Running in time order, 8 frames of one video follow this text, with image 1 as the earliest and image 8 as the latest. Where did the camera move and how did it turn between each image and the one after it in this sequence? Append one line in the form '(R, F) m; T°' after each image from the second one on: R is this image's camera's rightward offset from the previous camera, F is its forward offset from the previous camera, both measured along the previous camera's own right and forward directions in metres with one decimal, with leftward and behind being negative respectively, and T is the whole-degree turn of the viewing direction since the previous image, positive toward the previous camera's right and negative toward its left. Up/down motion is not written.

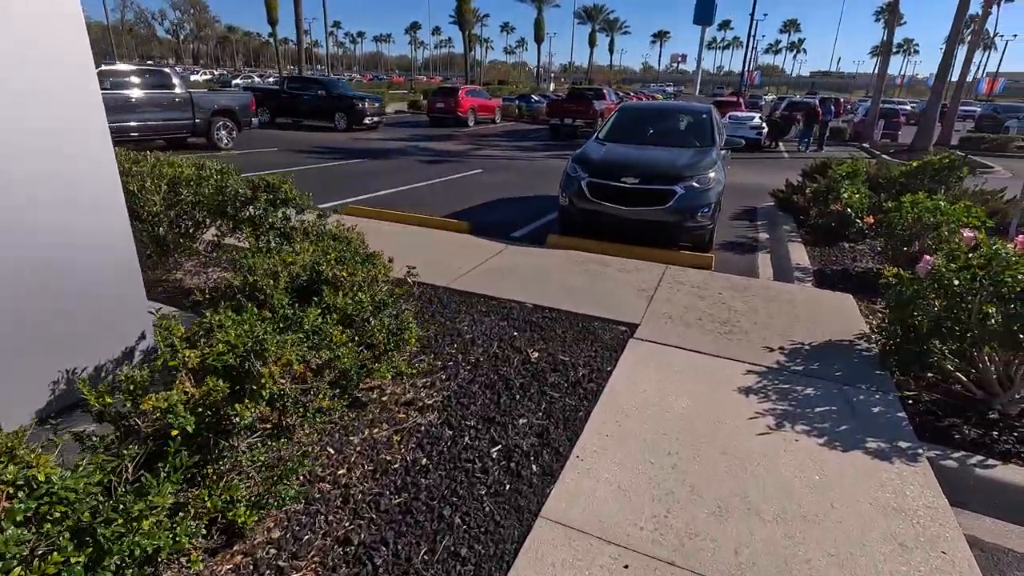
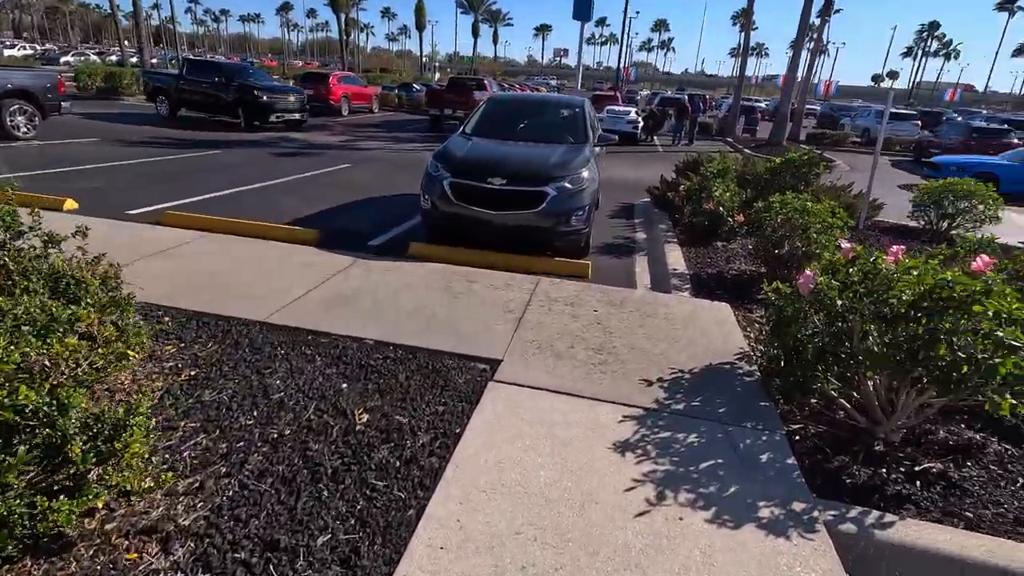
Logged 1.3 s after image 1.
(+0.4, +0.8) m; +11°
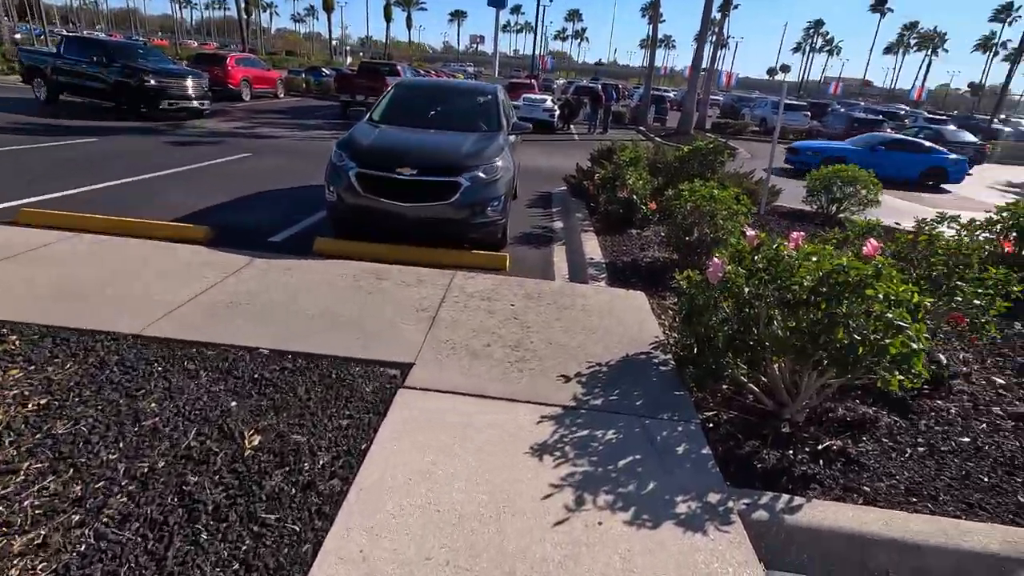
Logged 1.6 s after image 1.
(+0.1, +0.2) m; +8°
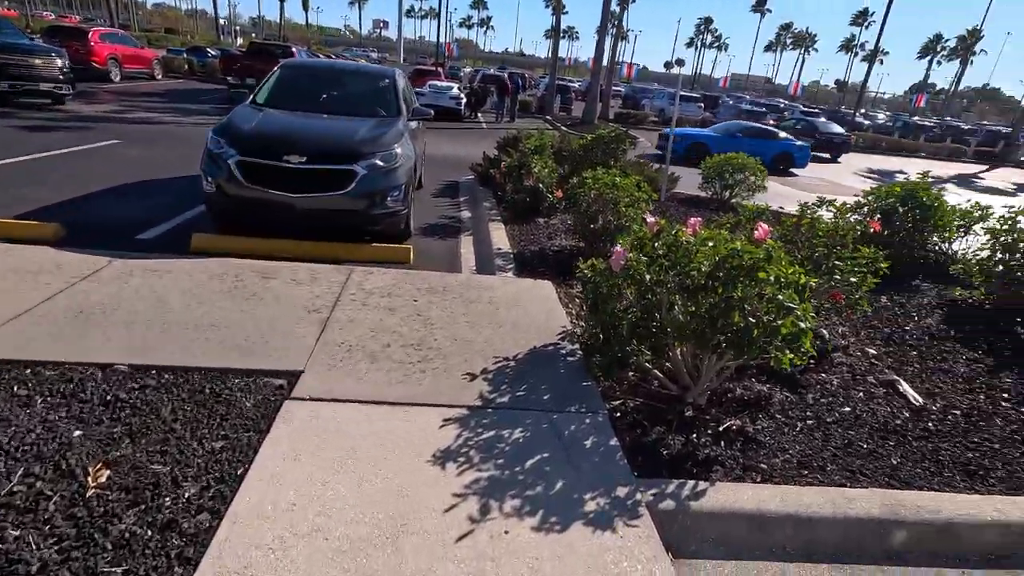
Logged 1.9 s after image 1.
(+0.1, +0.2) m; +9°
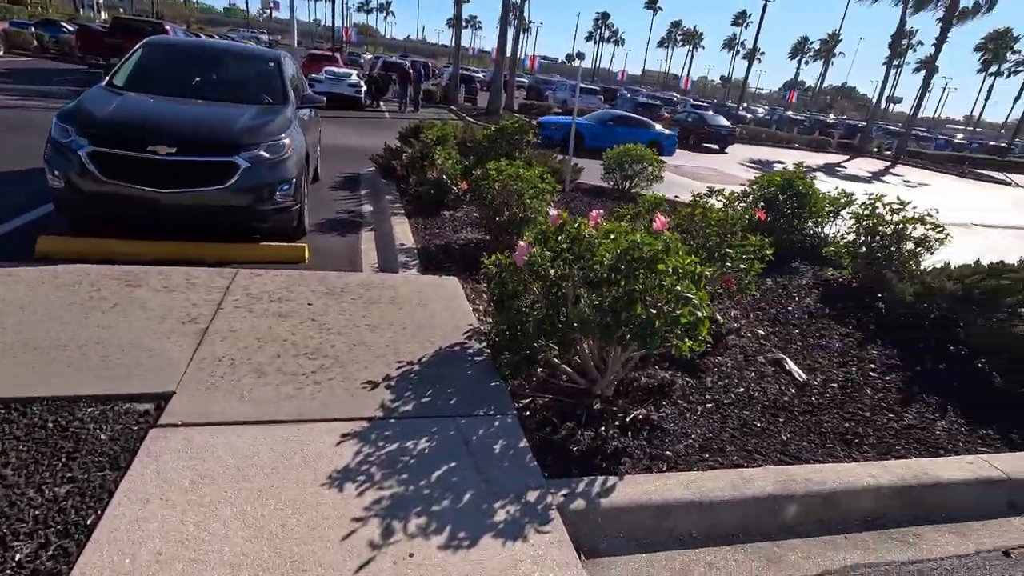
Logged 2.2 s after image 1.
(+0.1, +0.1) m; +9°
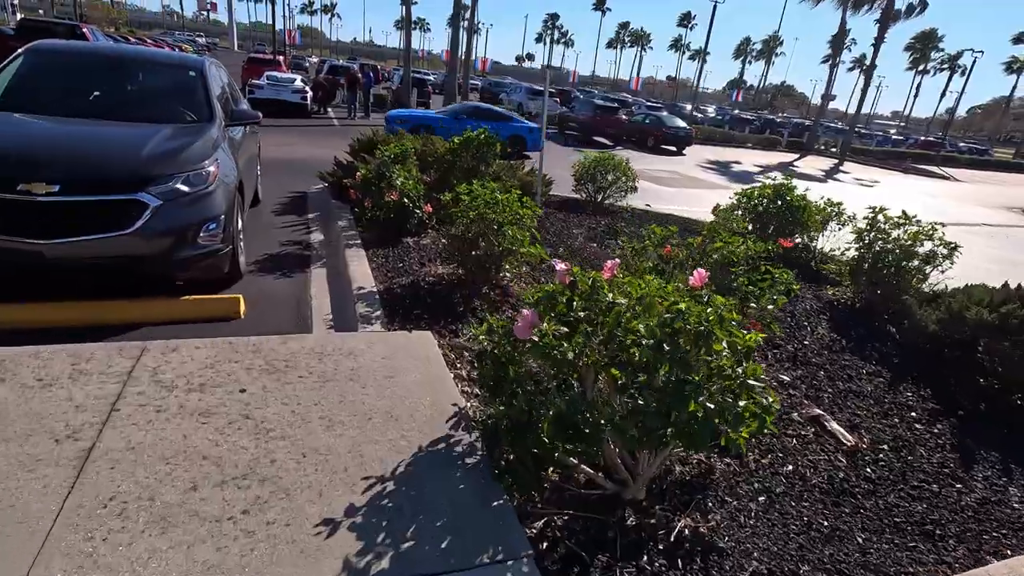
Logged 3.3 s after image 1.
(-0.2, +0.8) m; +4°
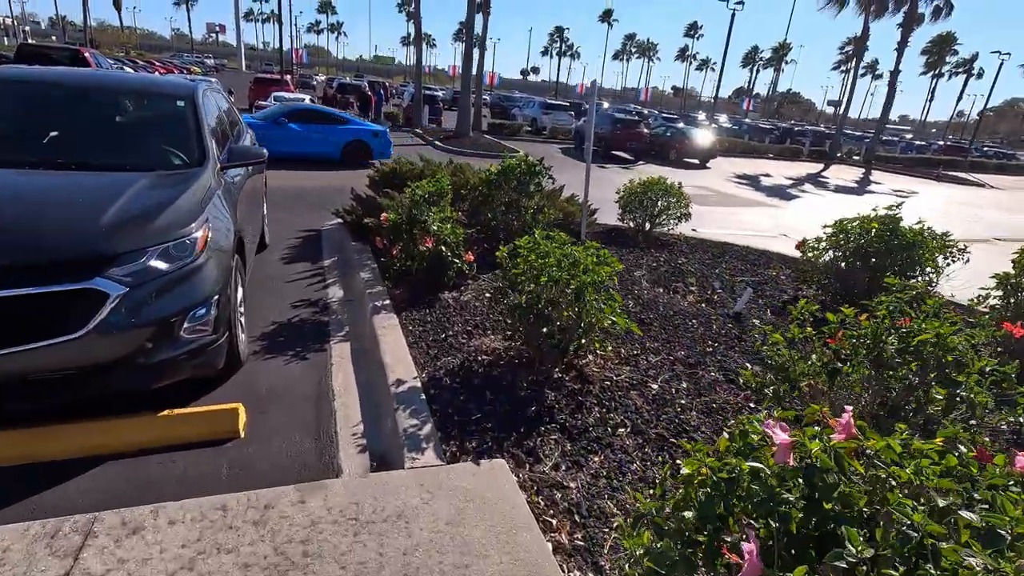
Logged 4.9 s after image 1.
(-0.5, +1.1) m; -1°
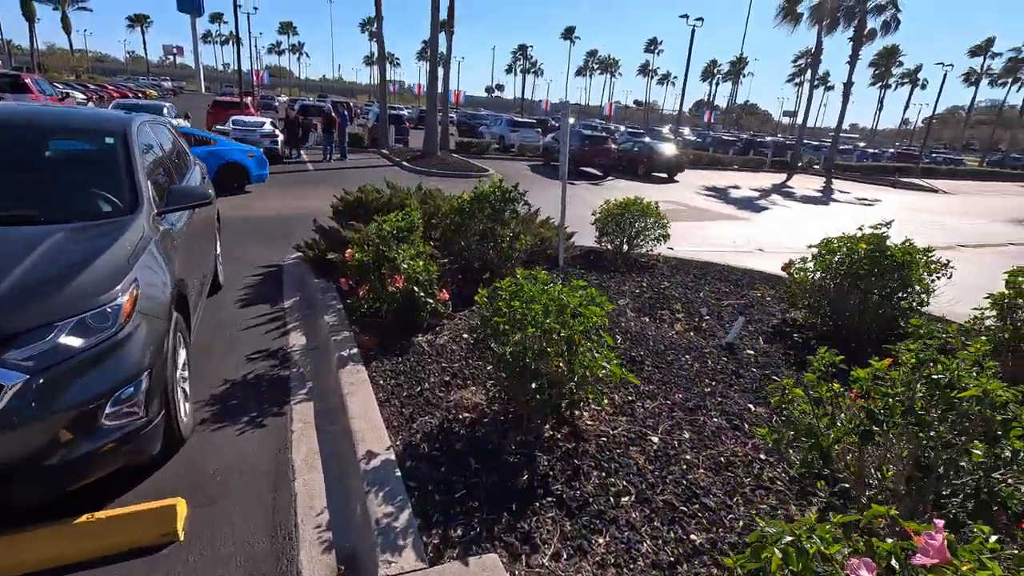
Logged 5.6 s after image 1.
(-0.1, +0.4) m; +3°
